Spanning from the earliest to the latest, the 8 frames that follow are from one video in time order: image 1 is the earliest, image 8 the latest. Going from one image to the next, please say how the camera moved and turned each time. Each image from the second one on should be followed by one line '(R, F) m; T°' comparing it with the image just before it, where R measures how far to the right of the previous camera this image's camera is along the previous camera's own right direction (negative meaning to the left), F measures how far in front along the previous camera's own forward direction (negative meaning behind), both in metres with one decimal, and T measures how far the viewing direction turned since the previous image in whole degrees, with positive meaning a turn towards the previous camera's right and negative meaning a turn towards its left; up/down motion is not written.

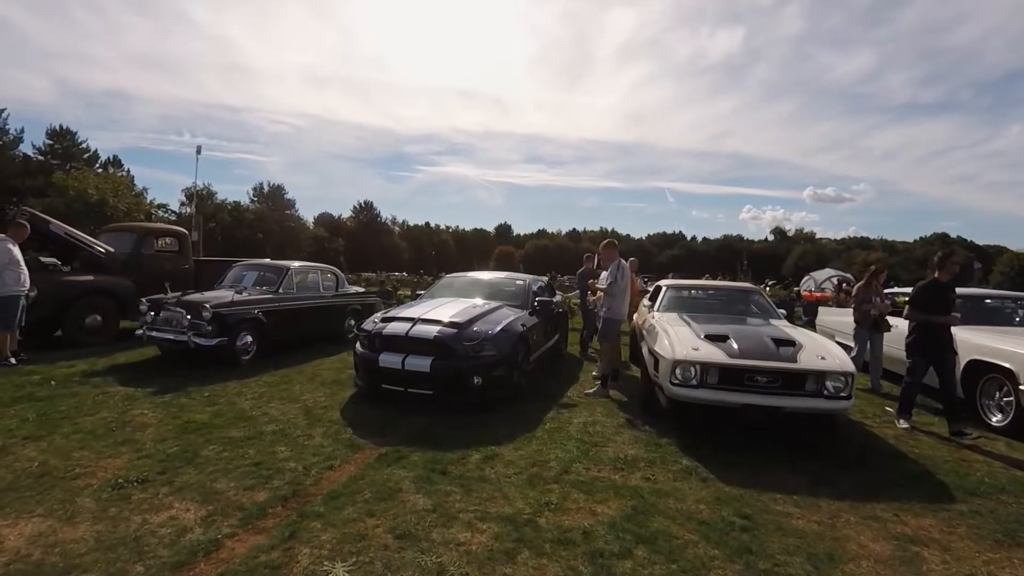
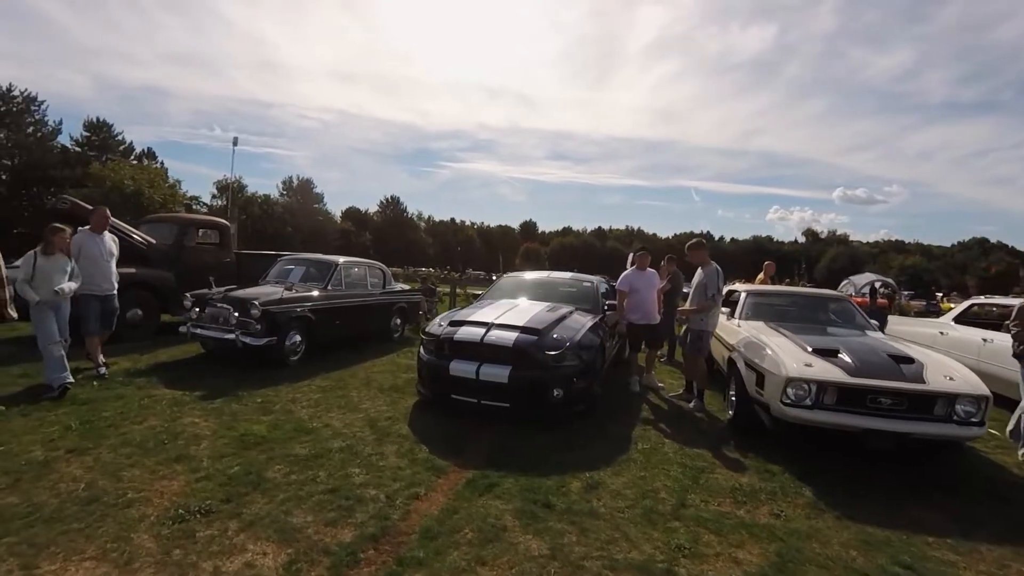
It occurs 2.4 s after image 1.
(-0.6, +0.6) m; -2°
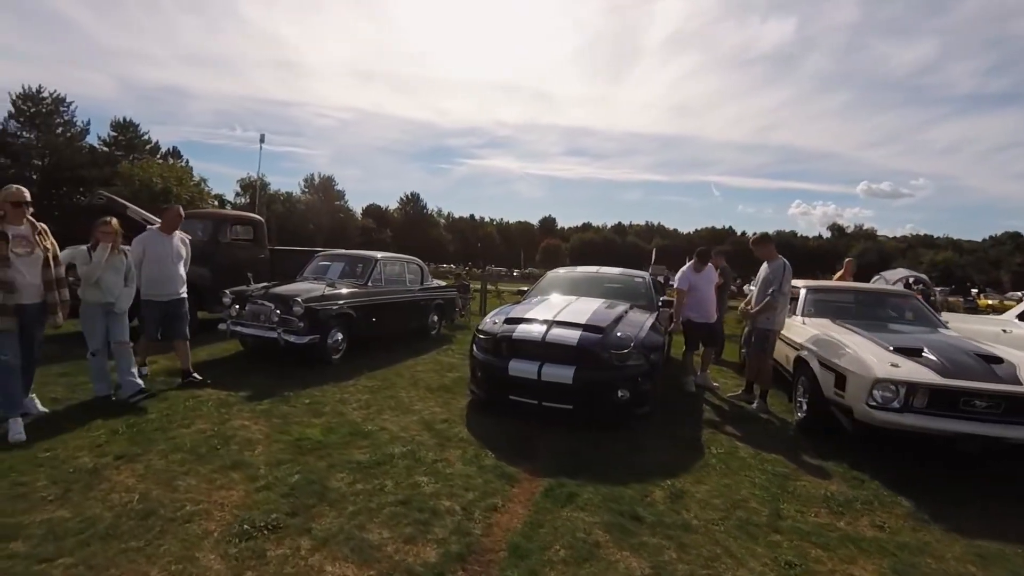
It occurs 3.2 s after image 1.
(-0.4, +0.3) m; -2°
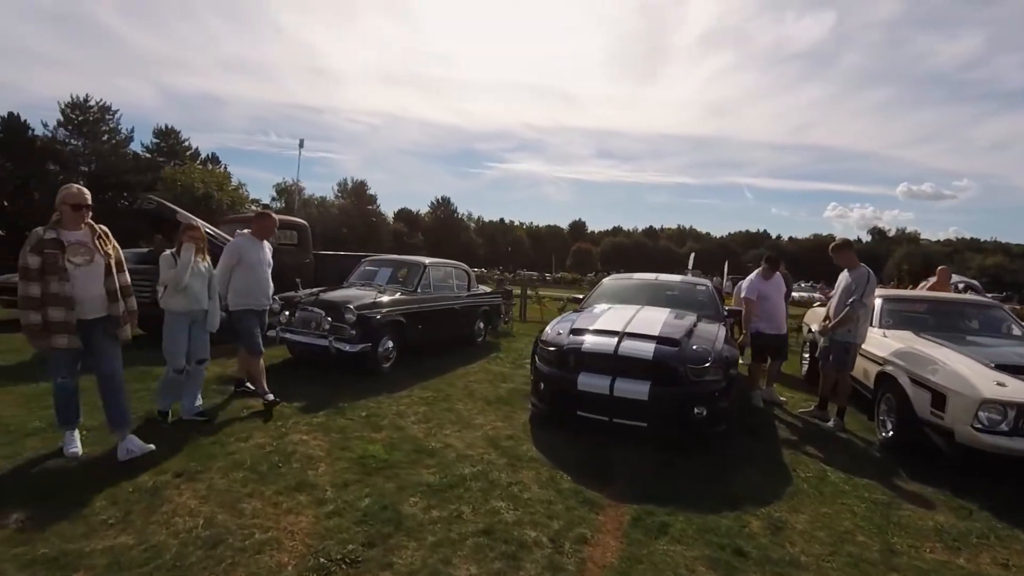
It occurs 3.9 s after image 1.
(-0.3, +0.3) m; -3°
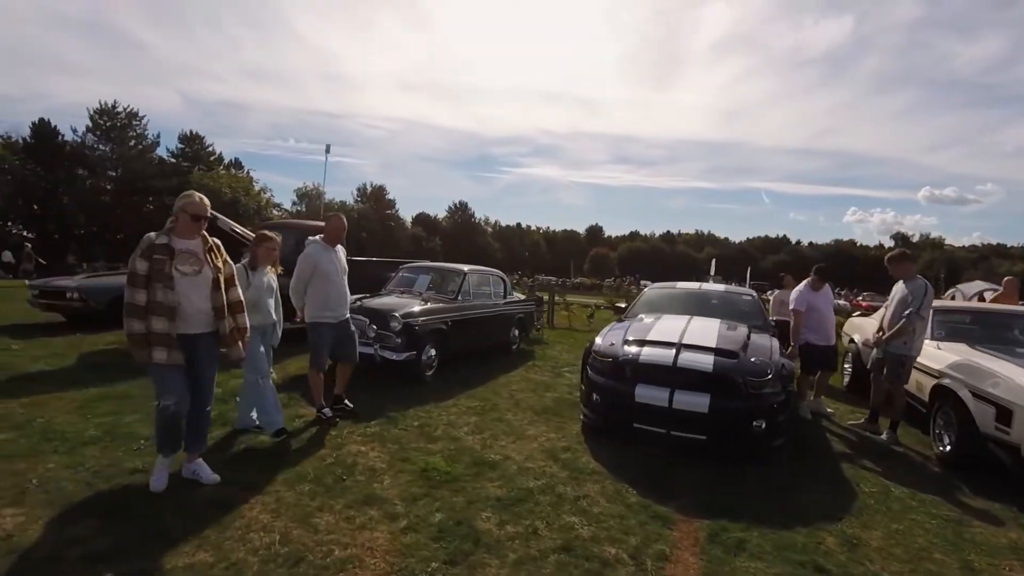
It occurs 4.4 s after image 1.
(-0.3, +0.1) m; -1°
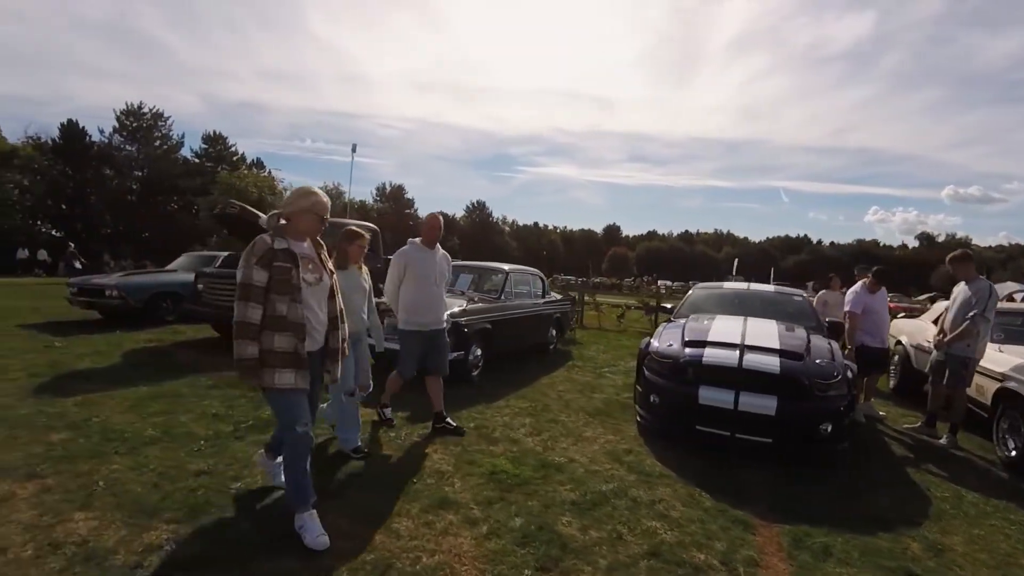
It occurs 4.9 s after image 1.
(-0.4, +0.1) m; -1°
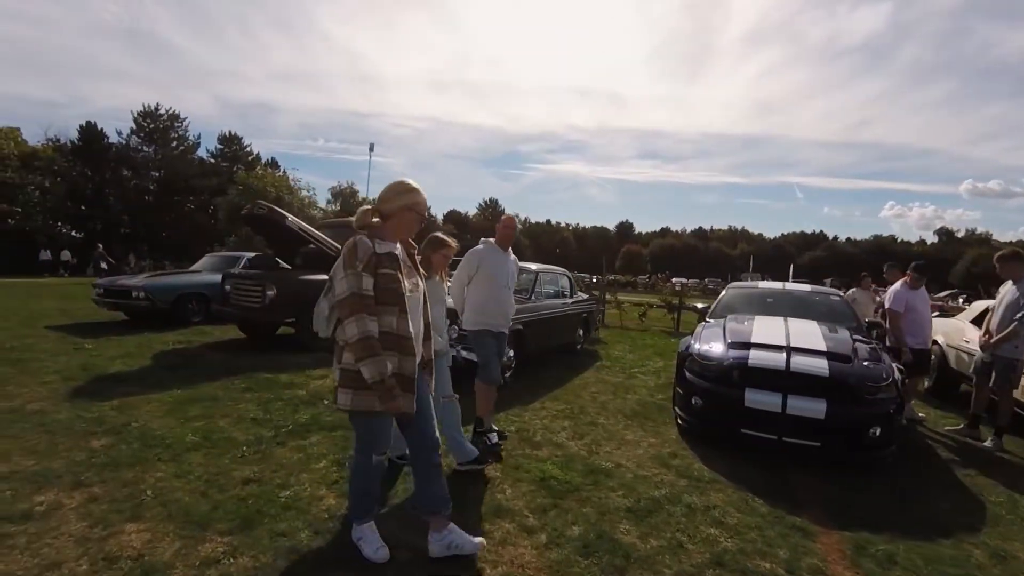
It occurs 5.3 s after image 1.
(-0.2, +0.1) m; -1°
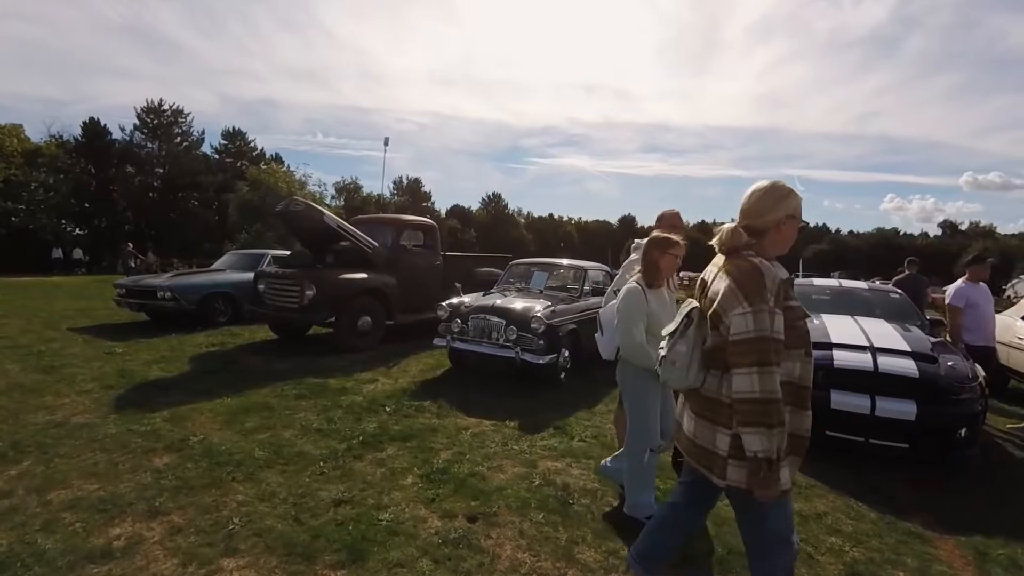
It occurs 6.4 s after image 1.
(-0.6, +0.3) m; 0°
